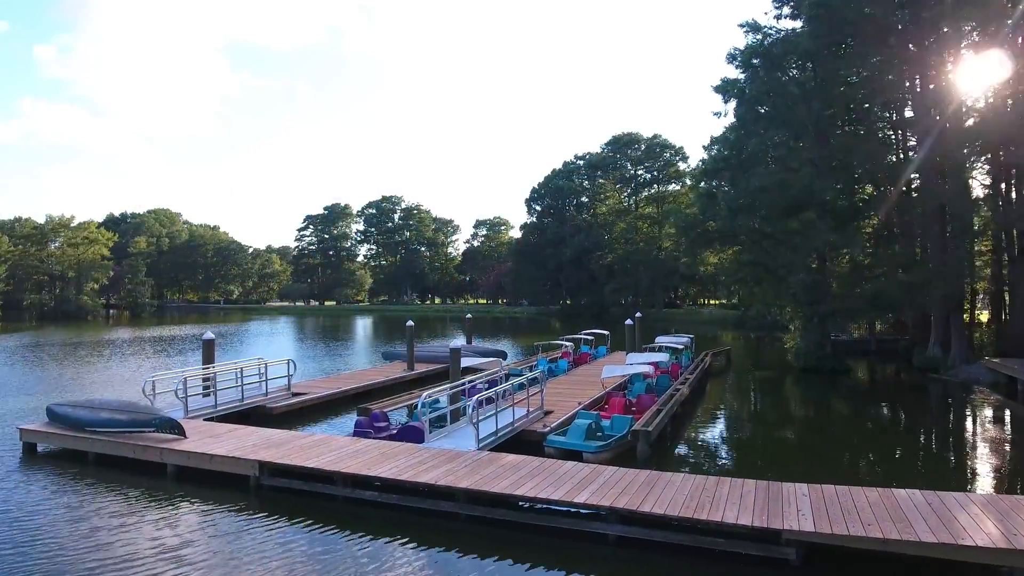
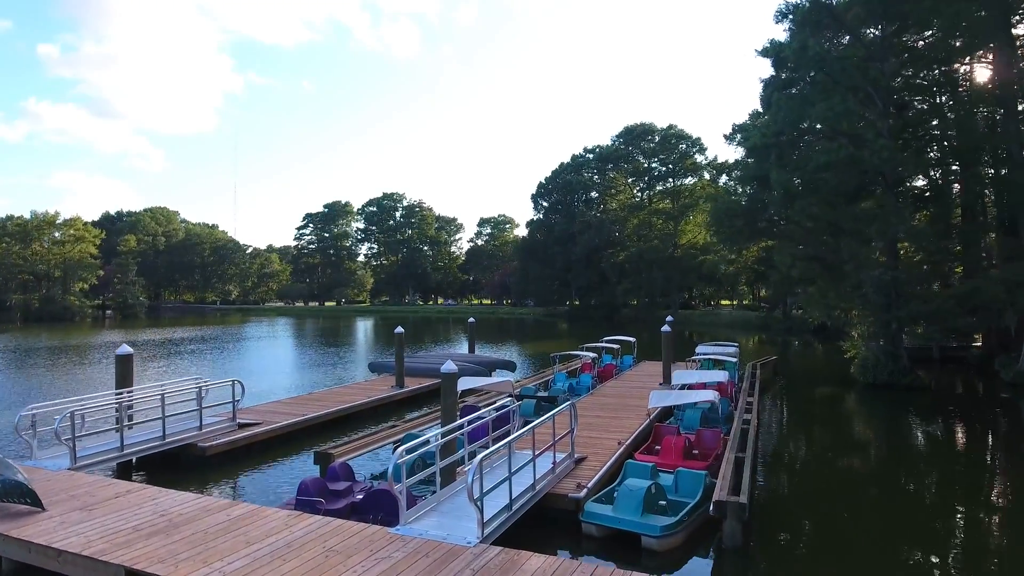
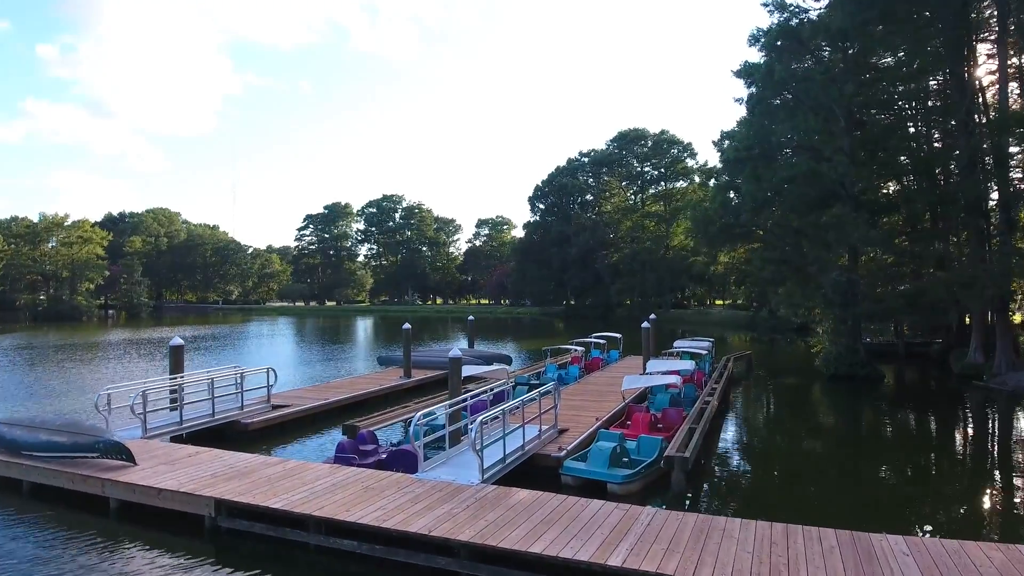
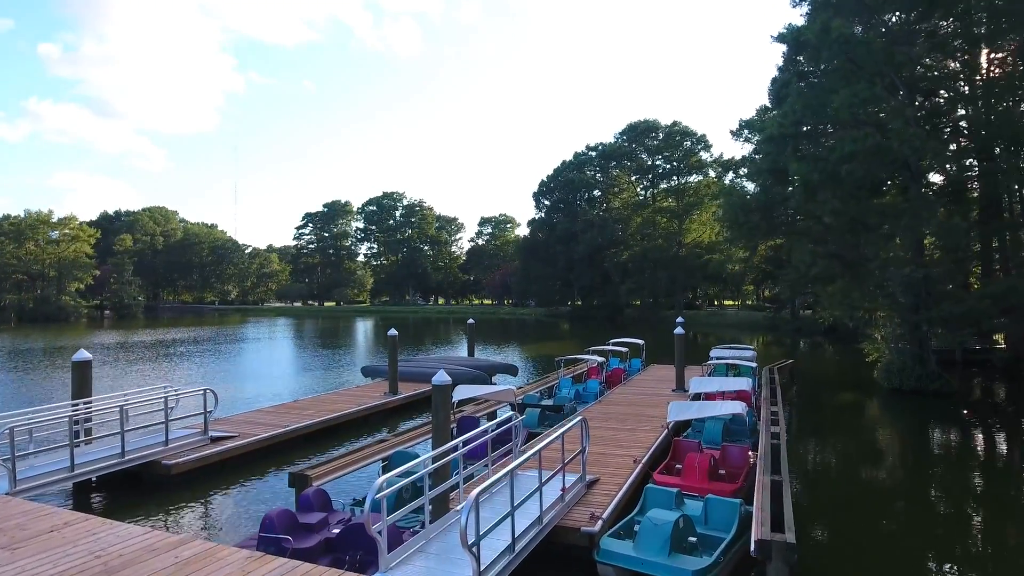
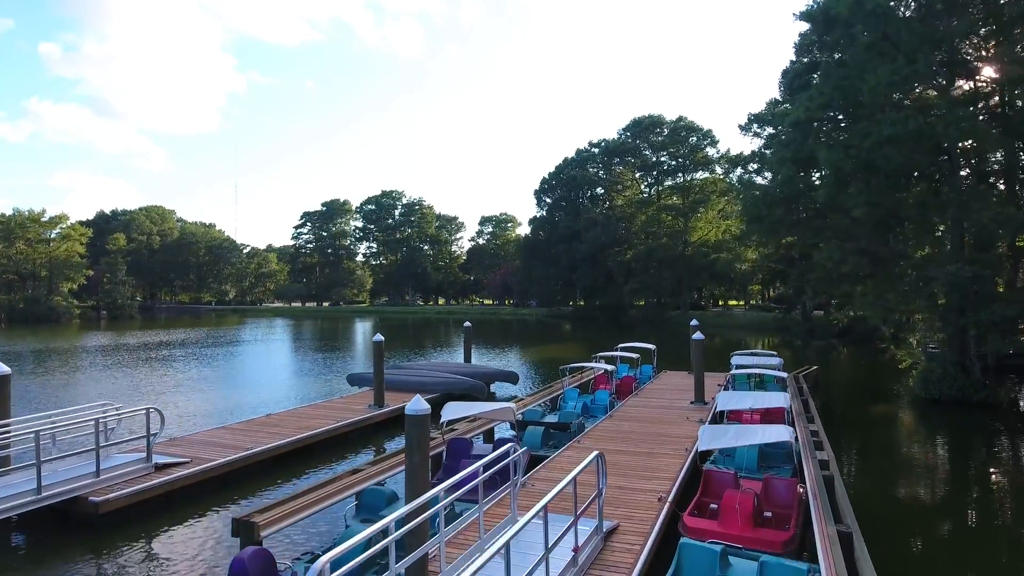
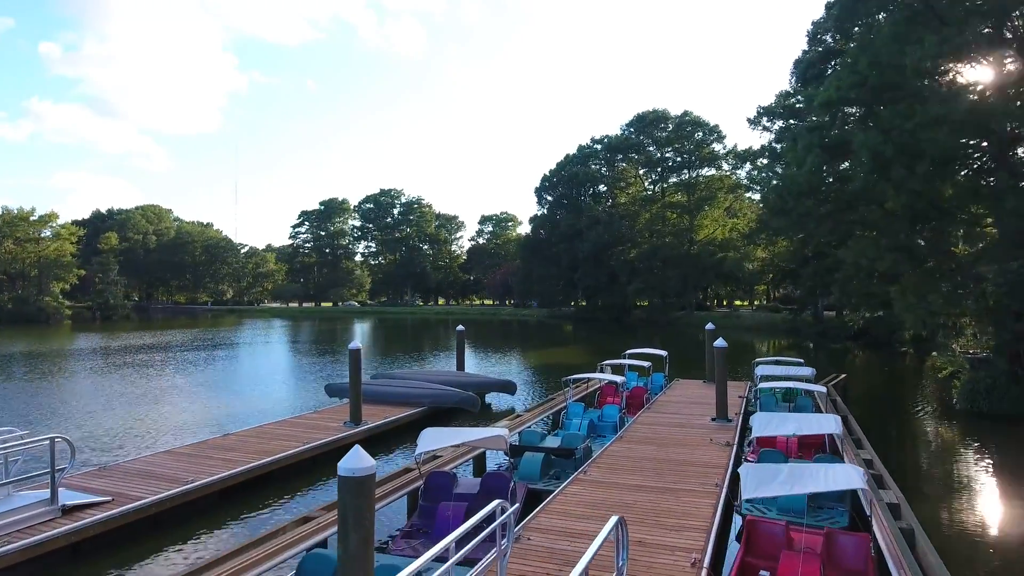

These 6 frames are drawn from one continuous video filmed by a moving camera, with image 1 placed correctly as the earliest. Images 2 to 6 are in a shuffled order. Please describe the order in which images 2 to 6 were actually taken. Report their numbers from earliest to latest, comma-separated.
3, 2, 4, 5, 6
